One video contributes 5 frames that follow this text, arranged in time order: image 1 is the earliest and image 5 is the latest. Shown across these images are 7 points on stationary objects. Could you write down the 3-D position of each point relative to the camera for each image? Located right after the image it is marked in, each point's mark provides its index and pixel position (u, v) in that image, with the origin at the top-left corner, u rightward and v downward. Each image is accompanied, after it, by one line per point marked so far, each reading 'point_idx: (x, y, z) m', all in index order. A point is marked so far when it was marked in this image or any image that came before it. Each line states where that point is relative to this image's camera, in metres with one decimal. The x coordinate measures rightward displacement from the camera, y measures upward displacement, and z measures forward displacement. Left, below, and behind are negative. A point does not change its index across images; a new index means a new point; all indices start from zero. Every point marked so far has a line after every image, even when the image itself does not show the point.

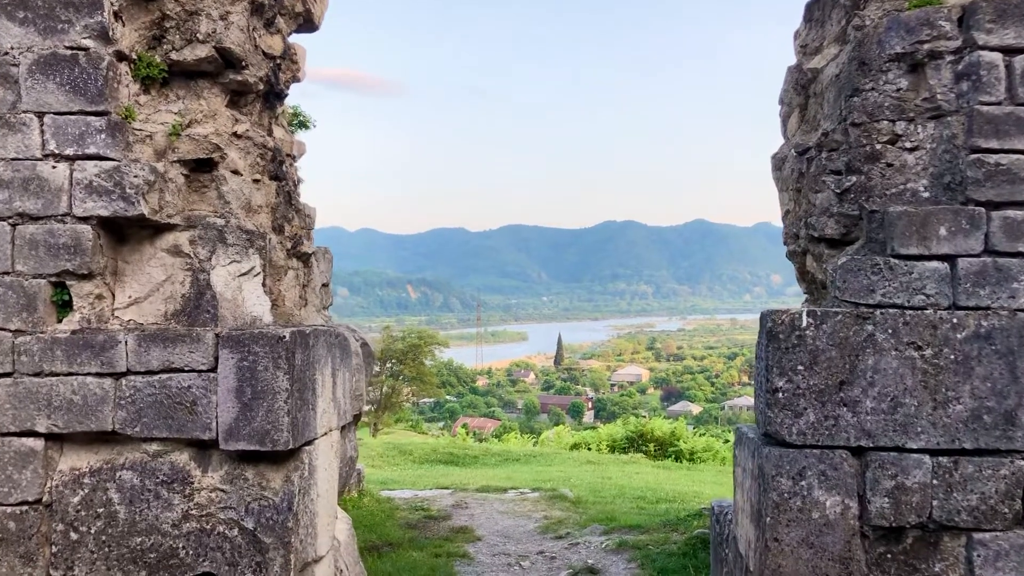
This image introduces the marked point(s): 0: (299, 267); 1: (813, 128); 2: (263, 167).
0: (-0.9, +0.1, +3.8) m
1: (+1.1, +0.6, +3.4) m
2: (-0.9, +0.4, +3.4) m
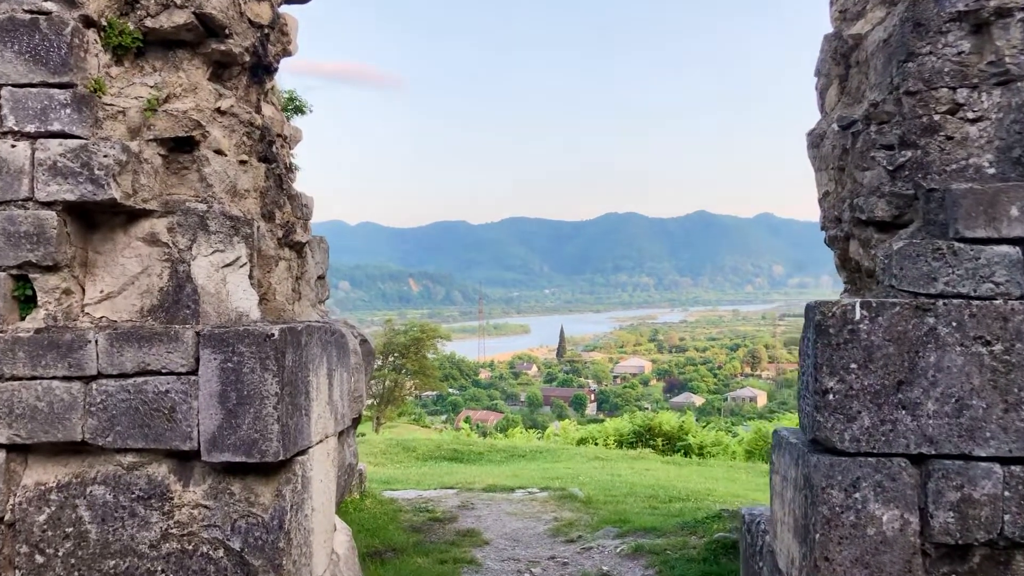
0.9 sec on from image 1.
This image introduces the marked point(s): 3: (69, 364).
0: (-0.8, +0.1, +3.5) m
1: (+1.1, +0.6, +3.1) m
2: (-0.9, +0.5, +3.1) m
3: (-1.2, -0.2, +2.6) m
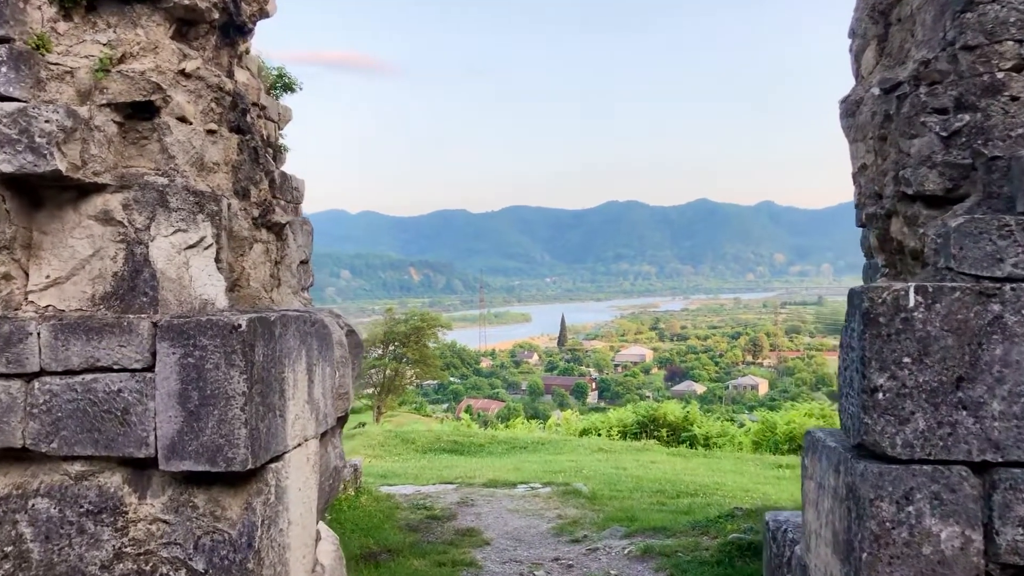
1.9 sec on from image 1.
0: (-0.8, +0.2, +3.1) m
1: (+1.1, +0.7, +2.7) m
2: (-0.9, +0.5, +2.8) m
3: (-1.2, -0.2, +2.2) m
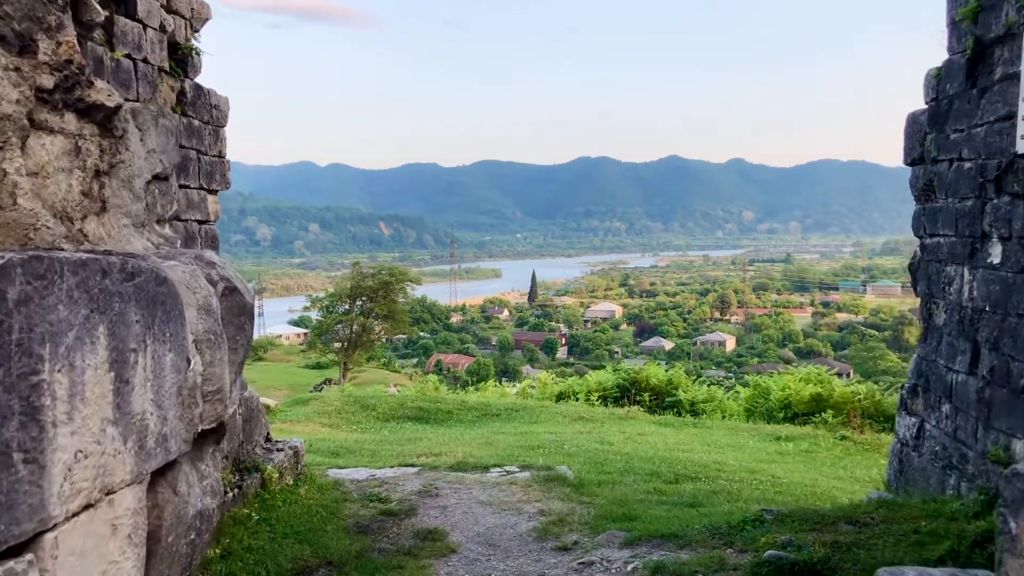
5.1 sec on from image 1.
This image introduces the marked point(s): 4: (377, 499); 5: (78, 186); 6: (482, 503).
0: (-0.9, +0.3, +1.8) m
1: (+1.1, +0.8, +1.5) m
2: (-0.9, +0.6, +1.5) m
3: (-1.2, -0.1, +1.0) m
4: (-0.8, -1.3, +5.8) m
5: (-0.8, +0.2, +1.8) m
6: (-0.2, -1.3, +5.8) m
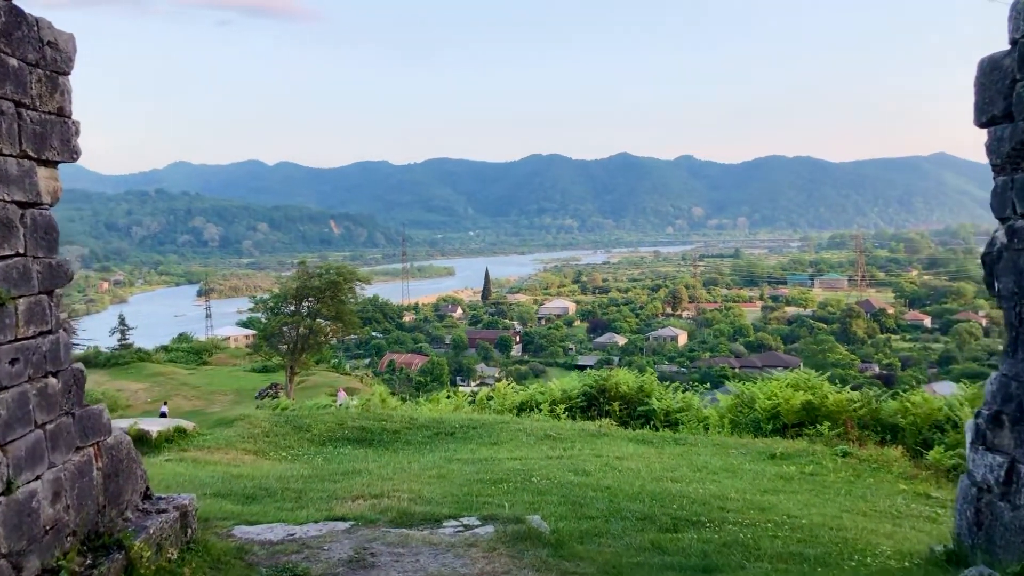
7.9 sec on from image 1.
0: (-0.9, +0.3, +0.4) m
1: (+1.1, +0.8, +0.1) m
2: (-0.9, +0.6, 0.0) m
3: (-1.2, -0.1, -0.5) m
4: (-1.0, -1.3, +4.4) m
5: (-0.8, +0.2, +0.4) m
6: (-0.4, -1.4, +4.4) m
